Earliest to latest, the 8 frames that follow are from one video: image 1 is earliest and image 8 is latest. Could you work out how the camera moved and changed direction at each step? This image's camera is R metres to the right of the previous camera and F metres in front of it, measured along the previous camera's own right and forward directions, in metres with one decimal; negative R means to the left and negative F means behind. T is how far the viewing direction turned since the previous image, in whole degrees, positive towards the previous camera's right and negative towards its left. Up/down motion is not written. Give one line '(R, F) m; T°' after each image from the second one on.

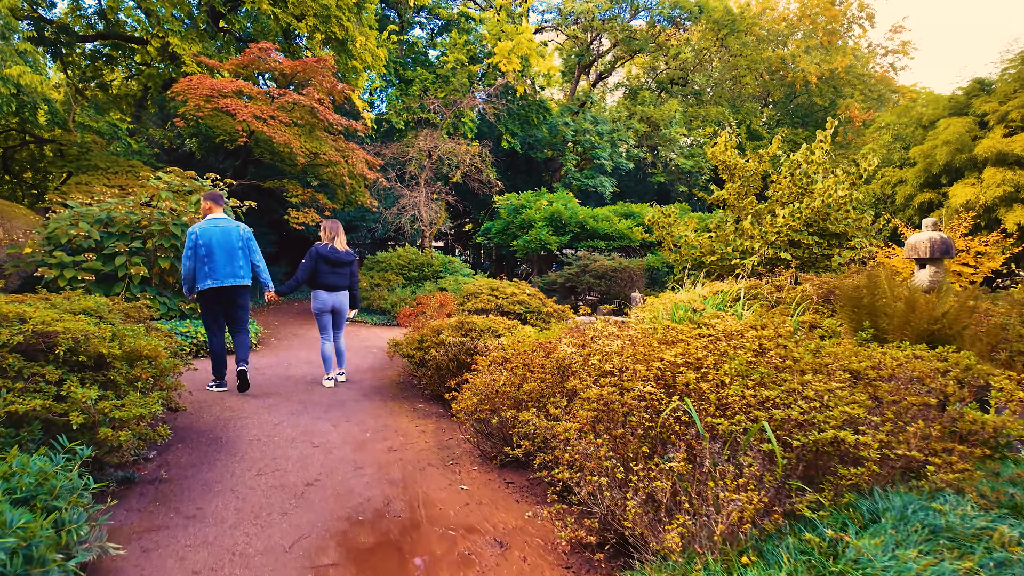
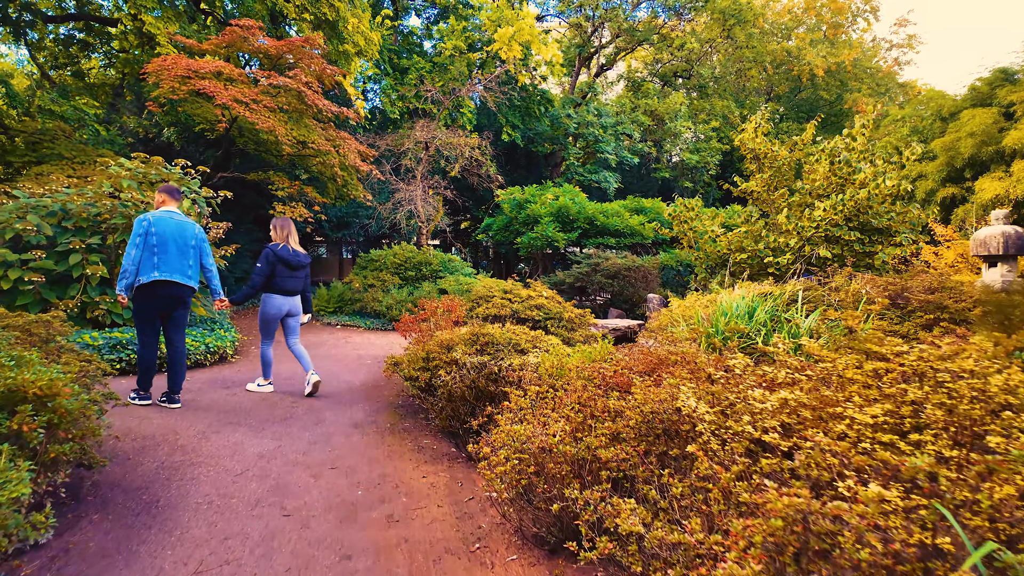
(-0.2, +0.7) m; +1°
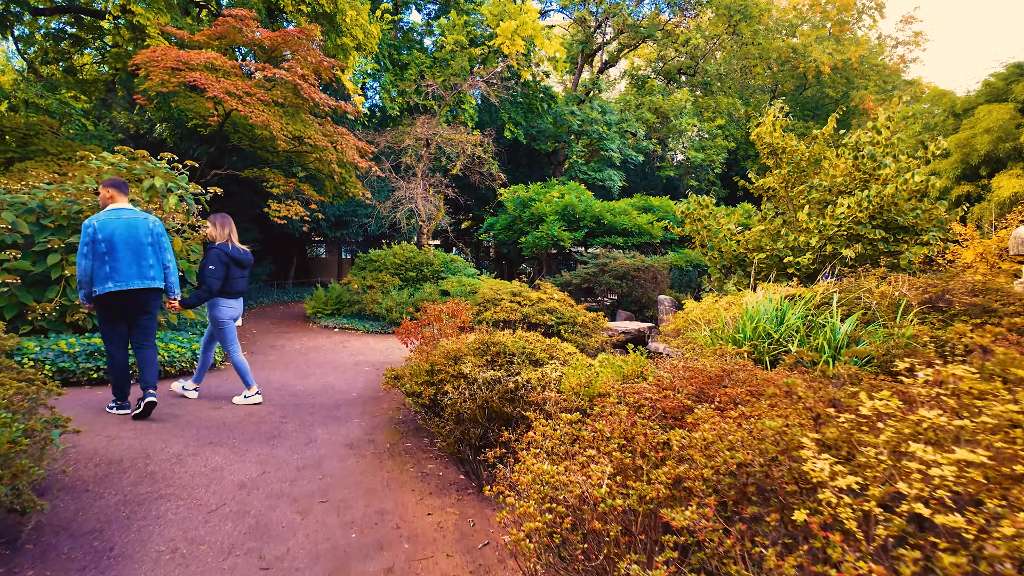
(-0.1, +0.3) m; 0°
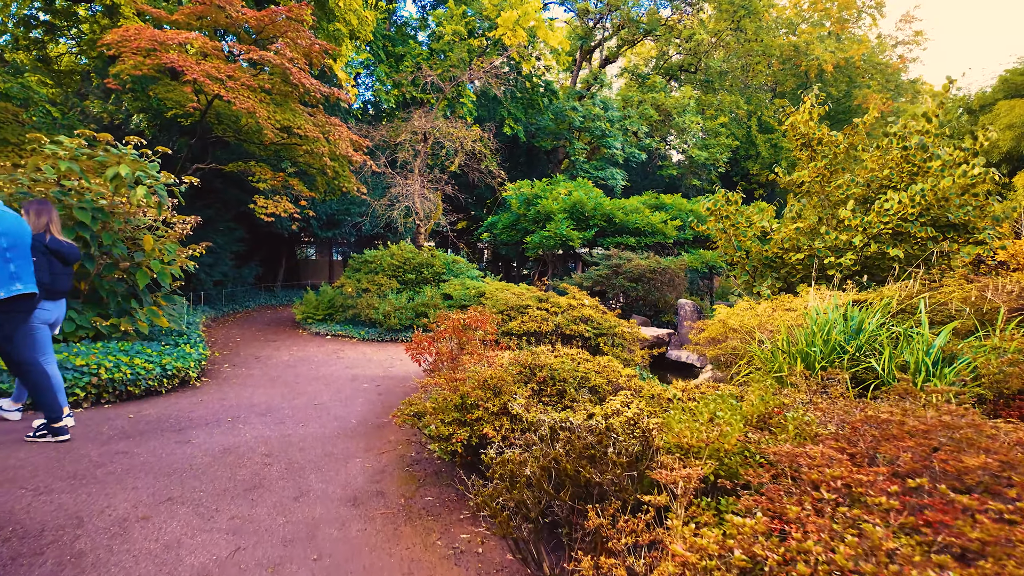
(-0.2, +0.6) m; +1°
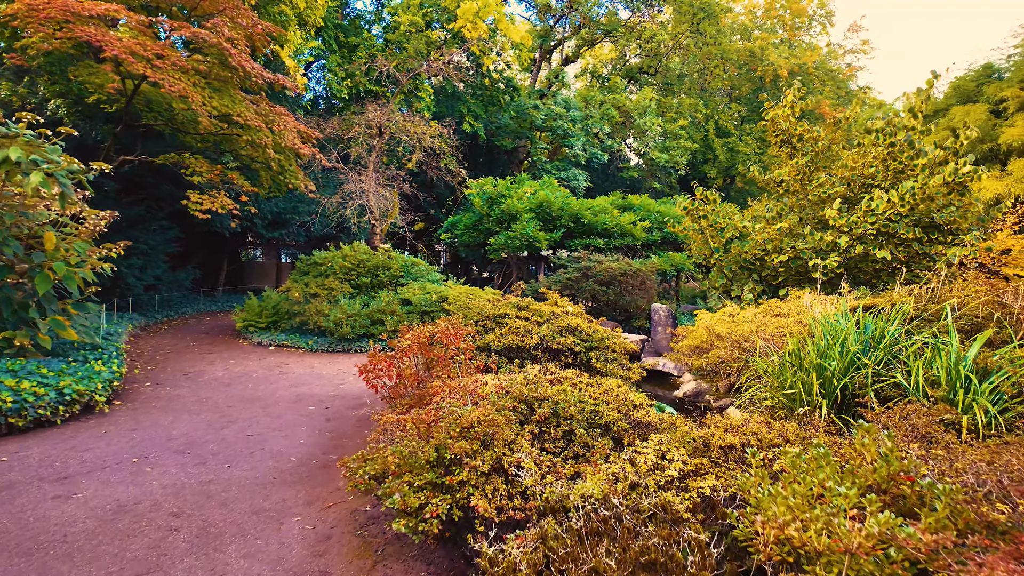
(-0.1, +0.5) m; +4°
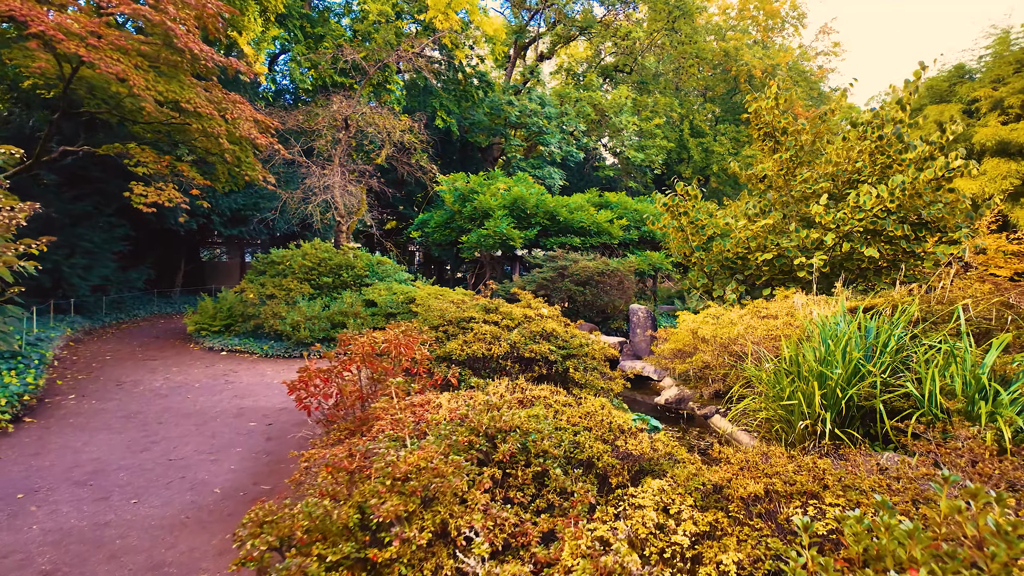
(0.0, +0.4) m; +2°
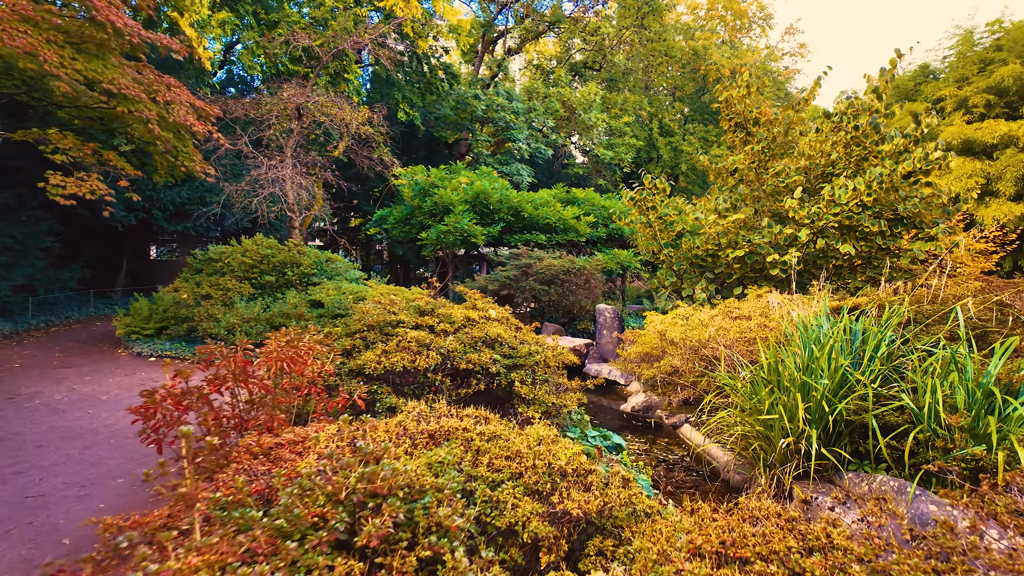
(+0.1, +0.4) m; +3°
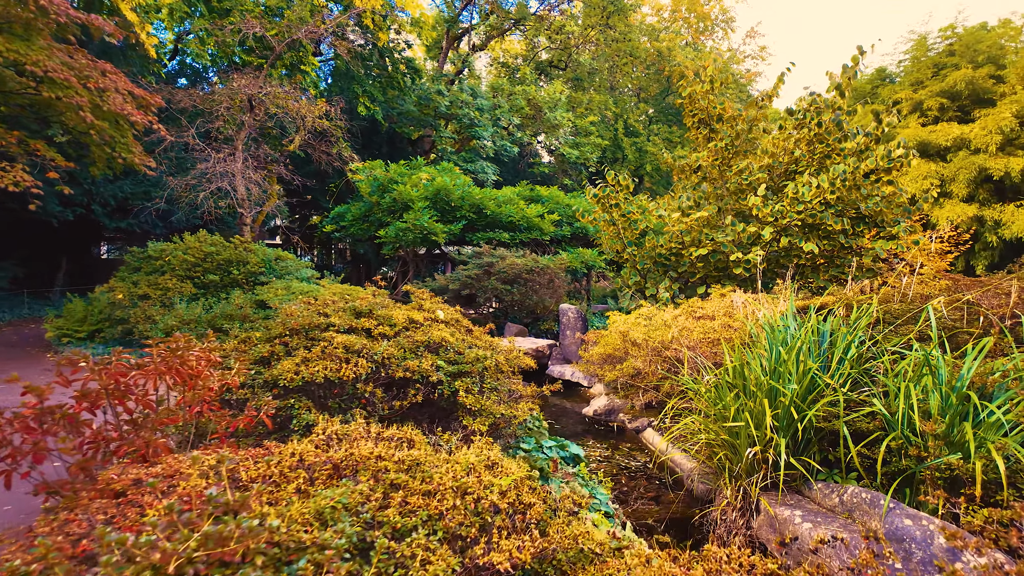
(+0.1, +0.2) m; +3°
